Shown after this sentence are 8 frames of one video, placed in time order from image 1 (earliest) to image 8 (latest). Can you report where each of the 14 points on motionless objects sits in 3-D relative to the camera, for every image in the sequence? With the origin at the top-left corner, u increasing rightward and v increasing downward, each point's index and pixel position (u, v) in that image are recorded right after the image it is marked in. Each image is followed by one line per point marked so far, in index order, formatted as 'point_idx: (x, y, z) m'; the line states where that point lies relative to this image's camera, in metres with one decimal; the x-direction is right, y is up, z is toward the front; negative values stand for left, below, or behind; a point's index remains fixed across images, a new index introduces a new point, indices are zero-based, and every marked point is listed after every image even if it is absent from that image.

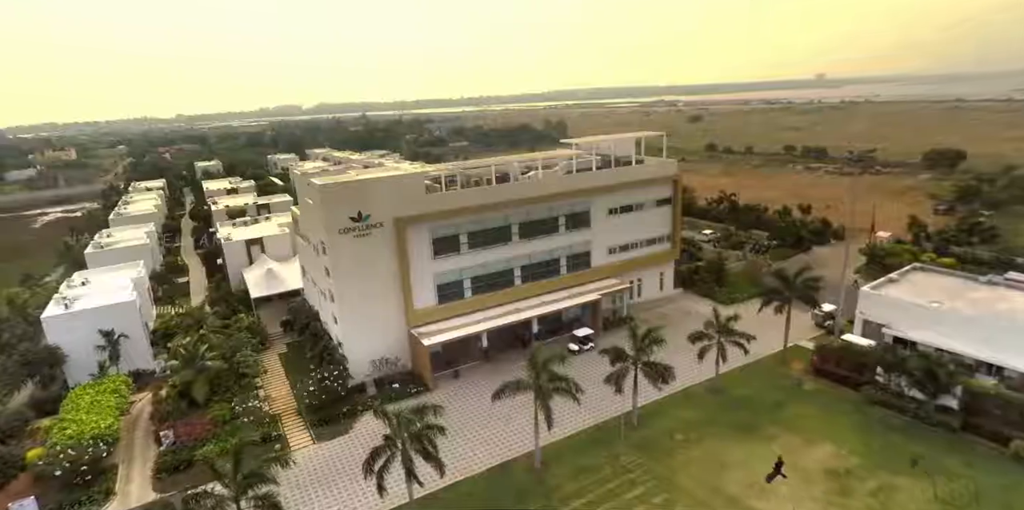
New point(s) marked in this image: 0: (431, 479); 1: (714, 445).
0: (-2.6, -7.4, +16.7) m
1: (+6.9, -6.5, +17.4) m
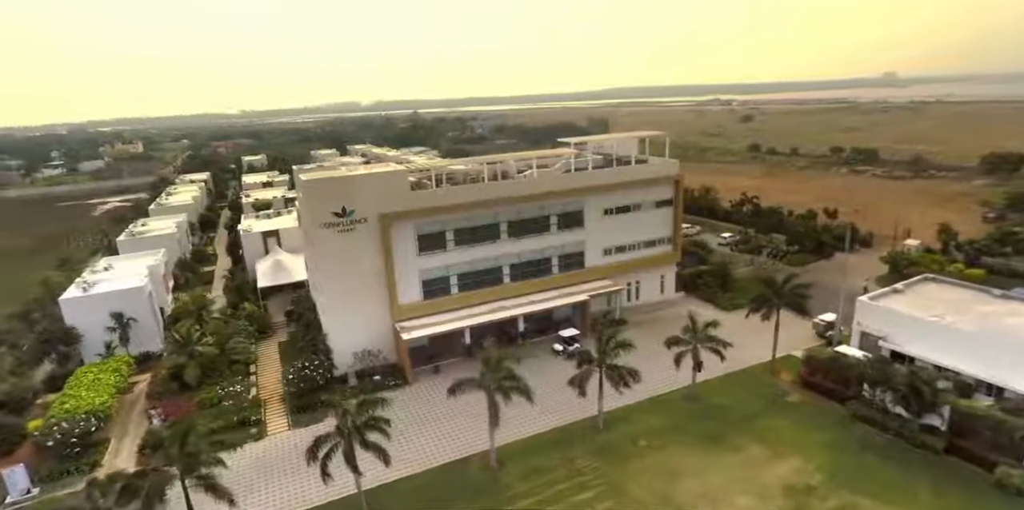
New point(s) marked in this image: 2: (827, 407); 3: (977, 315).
0: (-4.1, -7.2, +16.9) m
1: (+5.4, -6.6, +16.9) m
2: (+11.8, -5.6, +19.0) m
3: (+17.7, -2.3, +19.3) m
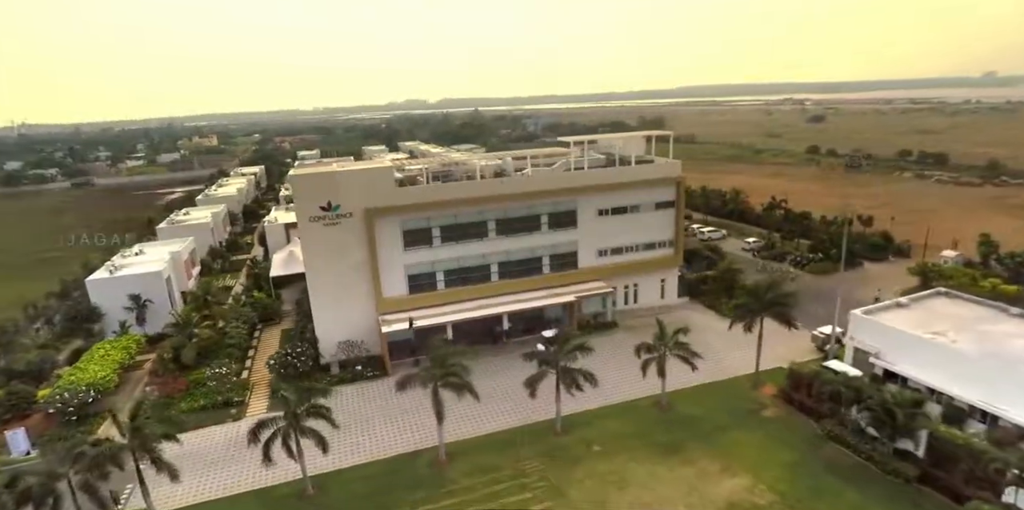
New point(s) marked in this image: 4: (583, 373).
0: (-5.8, -7.0, +17.3) m
1: (+3.7, -6.6, +16.4) m
2: (+10.2, -5.9, +17.9) m
3: (+16.3, -2.8, +17.6) m
4: (+2.5, -4.0, +17.3) m
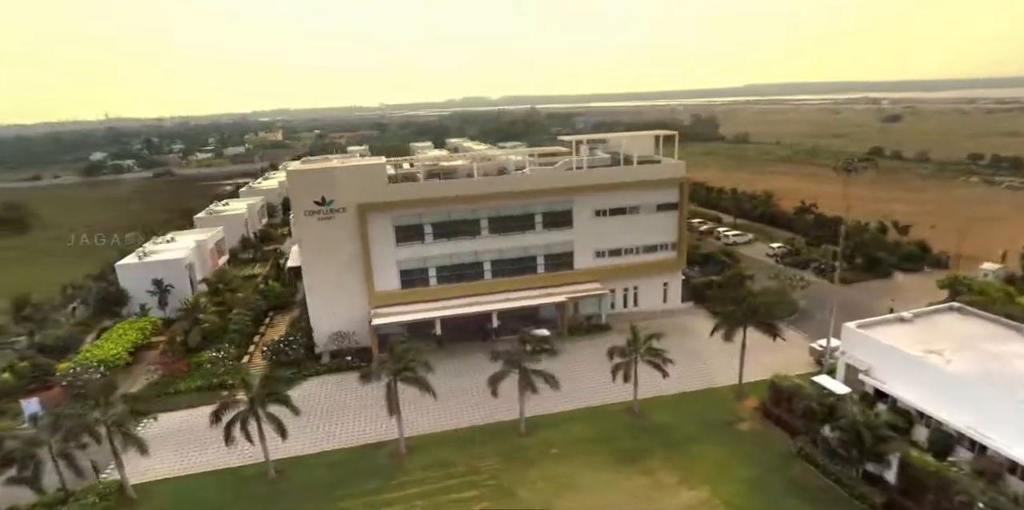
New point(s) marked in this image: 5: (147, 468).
0: (-7.2, -6.7, +17.9) m
1: (+2.2, -6.7, +16.1) m
2: (+8.9, -6.2, +17.1) m
3: (+15.0, -3.2, +16.2) m
4: (+1.1, -4.0, +17.1) m
5: (-12.0, -7.1, +16.8) m
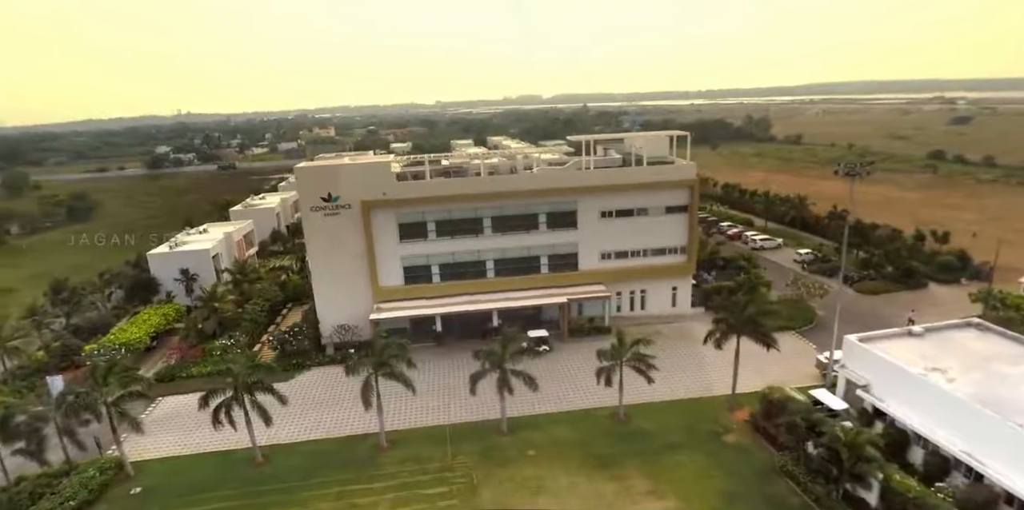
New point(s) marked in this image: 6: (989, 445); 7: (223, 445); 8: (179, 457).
0: (-7.9, -6.5, +18.5) m
1: (+1.3, -6.8, +16.0) m
2: (+8.1, -6.4, +16.4) m
3: (+14.2, -3.6, +15.1) m
4: (+0.4, -4.1, +17.1) m
5: (-12.8, -6.8, +17.9) m
6: (+12.5, -4.9, +13.1) m
7: (-10.3, -6.7, +18.1) m
8: (-11.4, -6.9, +17.5) m
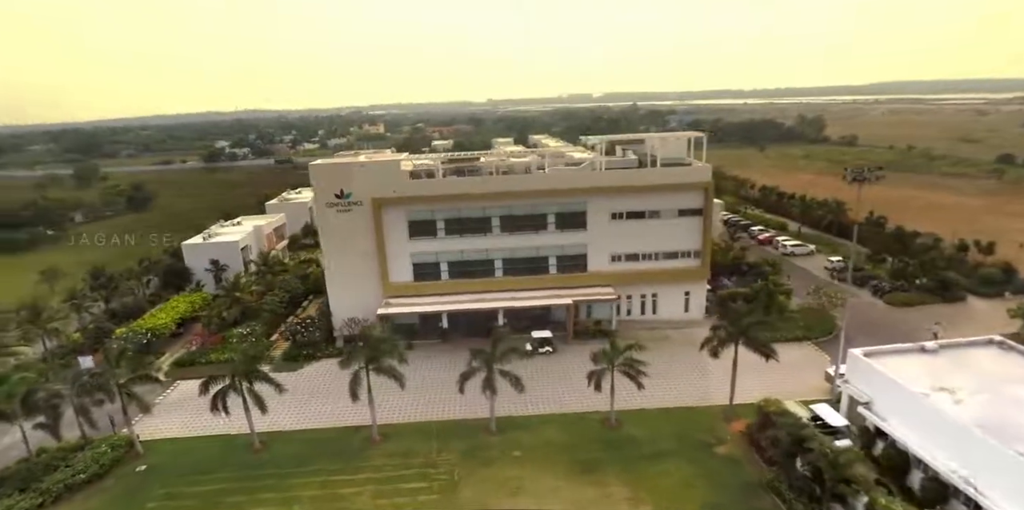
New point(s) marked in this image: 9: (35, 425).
0: (-8.2, -6.3, +19.2) m
1: (+0.8, -6.8, +16.0) m
2: (+7.6, -6.6, +15.9) m
3: (+13.6, -4.0, +14.1) m
4: (0.0, -4.1, +17.2) m
5: (-13.2, -6.5, +18.9) m
6: (+11.7, -5.2, +12.2) m
7: (-10.7, -6.5, +19.0) m
8: (-11.8, -6.6, +18.4) m
9: (-15.7, -5.6, +16.8) m
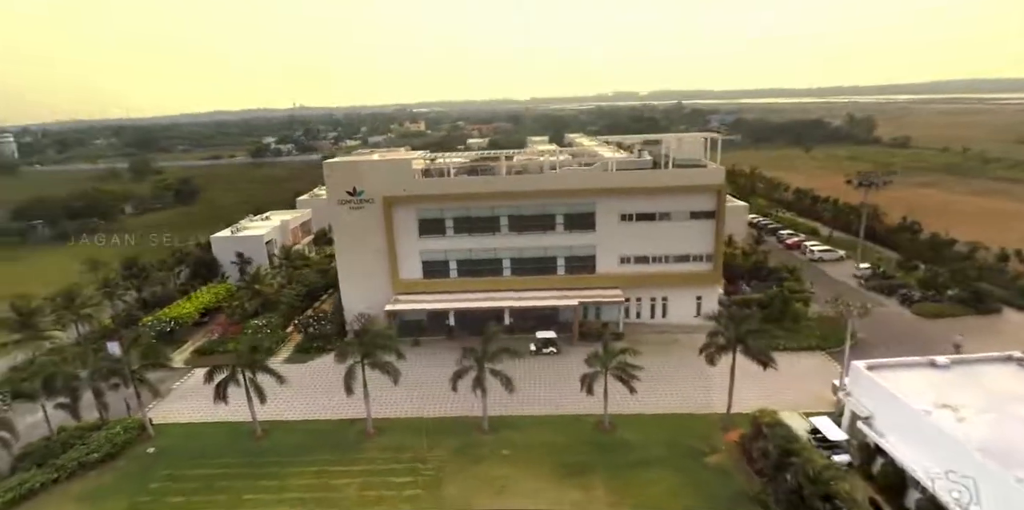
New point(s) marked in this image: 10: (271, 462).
0: (-8.4, -6.2, +19.9) m
1: (+0.3, -6.9, +16.1) m
2: (+7.1, -6.8, +15.5) m
3: (+13.0, -4.3, +13.3) m
4: (-0.3, -4.1, +17.3) m
5: (-13.4, -6.2, +19.9) m
6: (+11.0, -5.5, +11.6) m
7: (-10.9, -6.2, +19.8) m
8: (-12.1, -6.4, +19.3) m
9: (-16.1, -5.3, +18.0) m
10: (-8.0, -6.9, +17.0) m
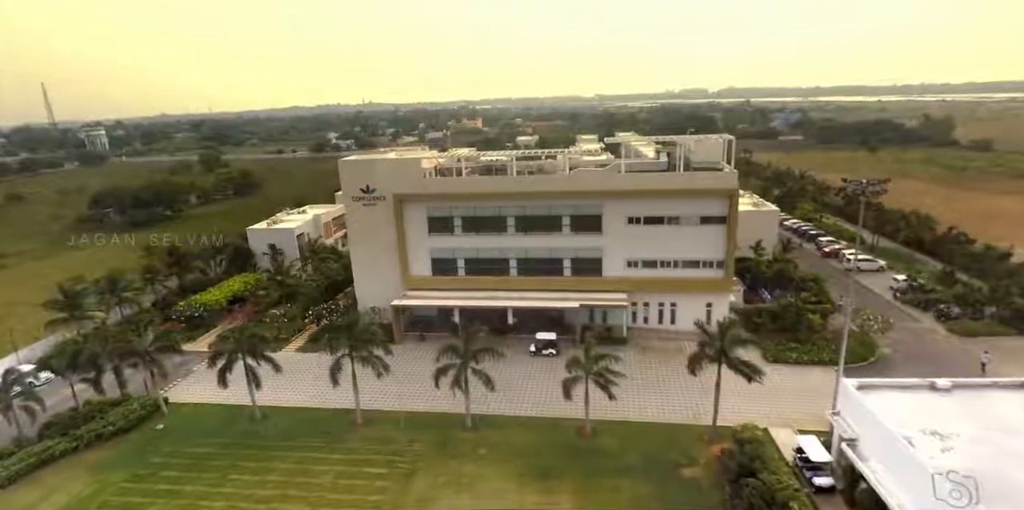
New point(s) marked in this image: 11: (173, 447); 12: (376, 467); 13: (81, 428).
0: (-8.9, -5.9, +21.0) m
1: (-0.6, -6.9, +16.3) m
2: (+6.1, -7.1, +15.1) m
3: (+11.9, -4.8, +12.3) m
4: (-1.0, -4.2, +17.5) m
5: (-13.8, -5.8, +21.5) m
6: (+9.6, -5.9, +10.8) m
7: (-11.3, -5.9, +21.1) m
8: (-12.6, -6.0, +20.8) m
9: (-16.7, -4.8, +19.8) m
10: (-8.8, -6.7, +18.0) m
11: (-11.9, -6.8, +18.0) m
12: (-4.3, -6.9, +16.7) m
13: (-15.7, -6.3, +18.6) m
